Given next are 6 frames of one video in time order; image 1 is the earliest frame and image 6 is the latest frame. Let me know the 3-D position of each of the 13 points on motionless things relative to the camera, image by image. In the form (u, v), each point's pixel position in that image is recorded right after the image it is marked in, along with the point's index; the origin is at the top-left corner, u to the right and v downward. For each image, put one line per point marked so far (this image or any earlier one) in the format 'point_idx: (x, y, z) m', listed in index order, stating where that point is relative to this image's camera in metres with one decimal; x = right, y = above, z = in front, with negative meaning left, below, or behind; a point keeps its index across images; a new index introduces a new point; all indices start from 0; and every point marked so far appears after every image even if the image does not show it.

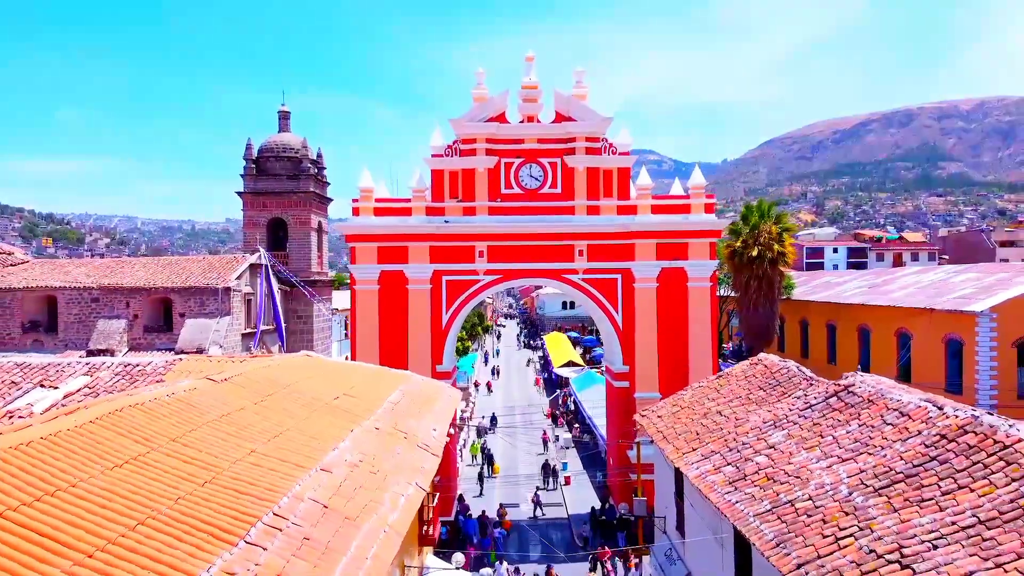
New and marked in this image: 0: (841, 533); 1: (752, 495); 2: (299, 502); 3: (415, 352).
0: (+2.8, -2.1, +6.1) m
1: (+2.6, -2.2, +7.6) m
2: (-1.6, -1.6, +5.3) m
3: (-2.4, -1.5, +17.2) m
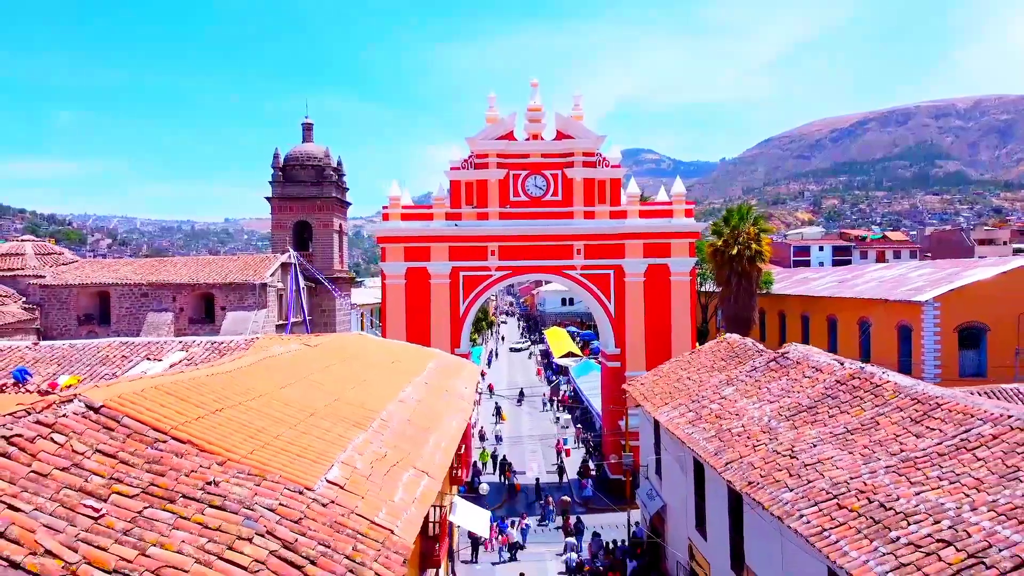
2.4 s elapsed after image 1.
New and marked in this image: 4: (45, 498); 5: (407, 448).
0: (+3.1, -1.9, +8.9) m
1: (+2.8, -2.0, +10.3) m
2: (-1.4, -1.5, +8.1) m
3: (-2.2, -1.4, +19.9) m
4: (-2.5, -1.1, +3.7) m
5: (-1.1, -1.7, +7.3) m
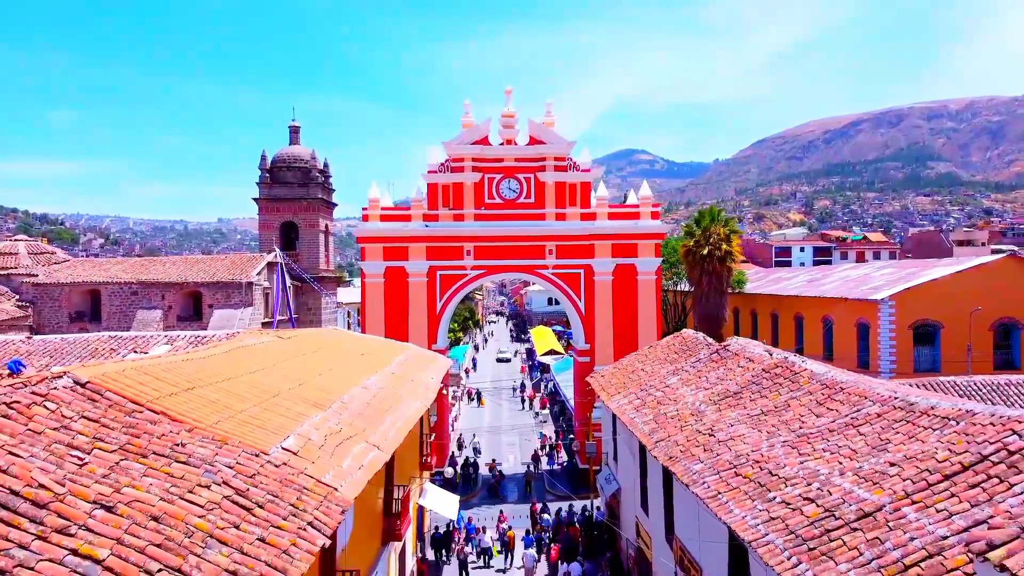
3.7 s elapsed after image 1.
0: (+2.4, -1.9, +9.8) m
1: (+2.1, -2.0, +11.2) m
2: (-2.0, -1.4, +8.9) m
3: (-2.9, -1.3, +20.8) m
4: (-3.1, -1.1, +4.6) m
5: (-1.7, -1.6, +8.2) m
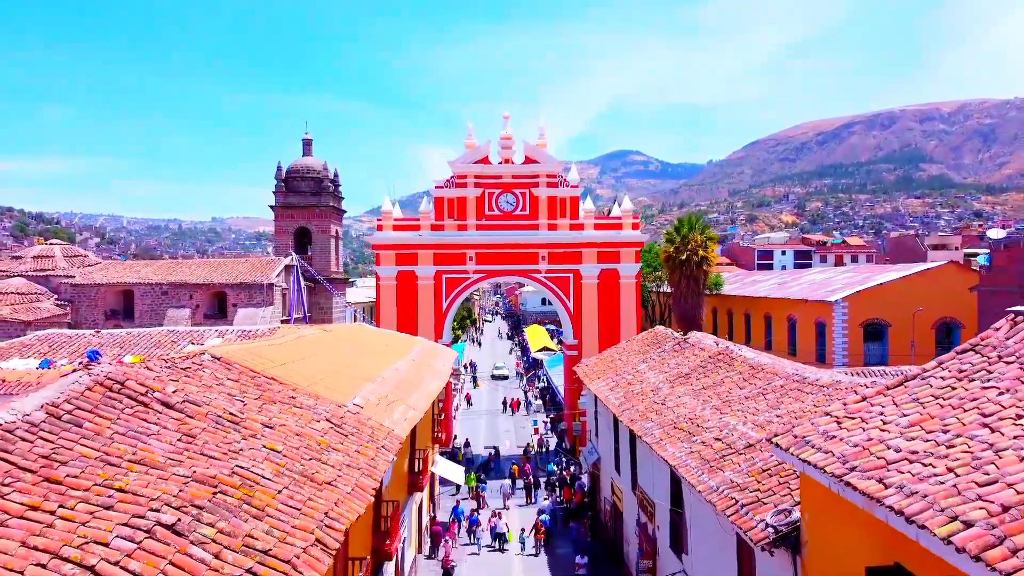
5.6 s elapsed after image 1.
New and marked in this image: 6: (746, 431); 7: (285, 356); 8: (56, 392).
0: (+2.4, -2.0, +12.6) m
1: (+2.1, -2.1, +14.0) m
2: (-2.1, -1.5, +11.7) m
3: (-3.0, -1.4, +23.5) m
4: (-3.1, -1.1, +7.4) m
5: (-1.7, -1.7, +10.9) m
6: (+3.0, -1.8, +8.9) m
7: (-3.4, -1.0, +10.5) m
8: (-3.8, -0.9, +5.8) m
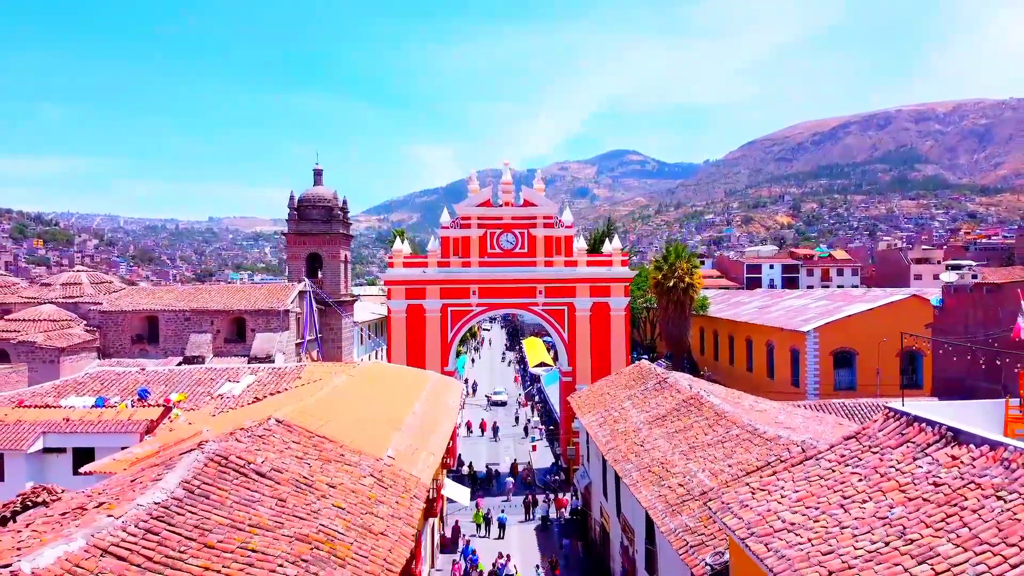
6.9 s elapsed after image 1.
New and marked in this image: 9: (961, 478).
0: (+2.4, -3.2, +14.8) m
1: (+2.1, -3.3, +16.2) m
2: (-2.0, -2.7, +13.9) m
3: (-3.0, -2.6, +25.7) m
4: (-3.0, -2.3, +9.5) m
5: (-1.7, -2.9, +13.1) m
6: (+3.0, -3.0, +11.1) m
7: (-3.3, -2.2, +12.6) m
8: (-3.7, -2.1, +8.0) m
9: (+4.2, -1.8, +6.6) m
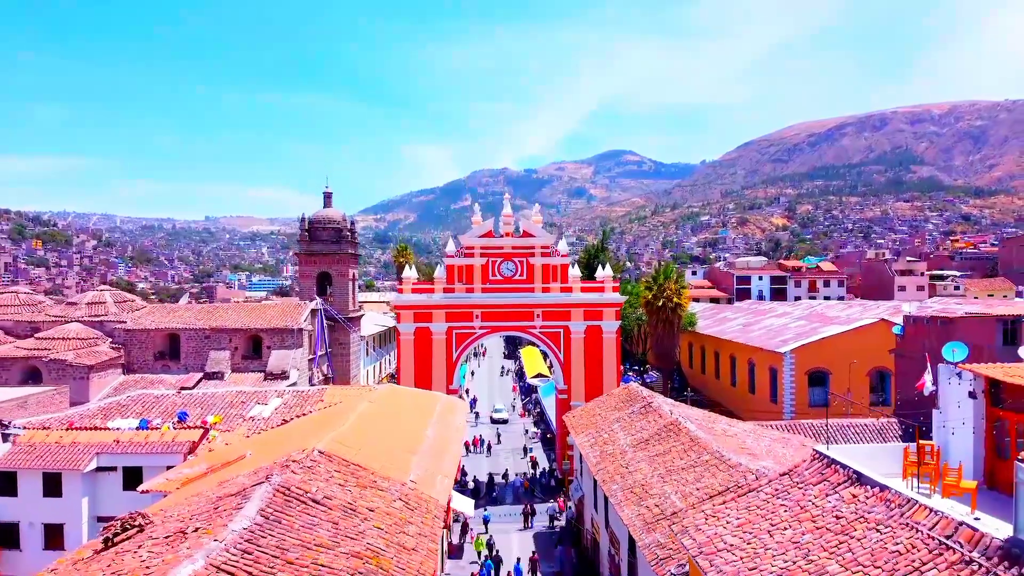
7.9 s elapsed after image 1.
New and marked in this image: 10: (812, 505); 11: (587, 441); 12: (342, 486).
0: (+2.5, -4.2, +16.9) m
1: (+2.2, -4.2, +18.3) m
2: (-2.0, -3.7, +16.0) m
3: (-3.0, -3.5, +27.8) m
4: (-3.0, -3.3, +11.7) m
5: (-1.6, -3.8, +15.2) m
6: (+3.1, -4.0, +13.2) m
7: (-3.3, -3.2, +14.8) m
8: (-3.6, -3.1, +10.1) m
9: (+4.3, -2.8, +8.7) m
10: (+4.0, -2.9, +9.3) m
11: (+2.1, -4.3, +19.4) m
12: (-2.9, -3.3, +11.7) m
